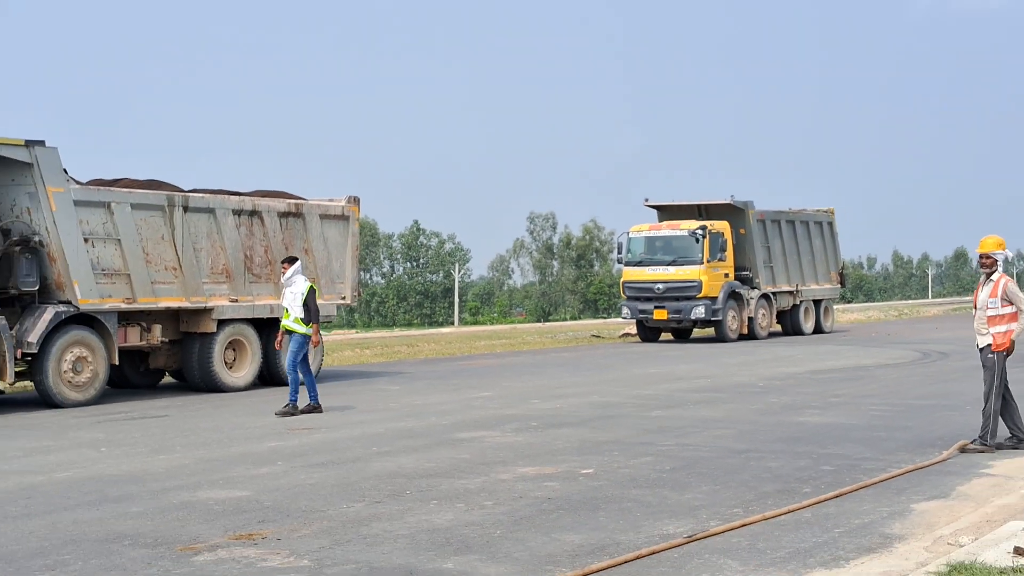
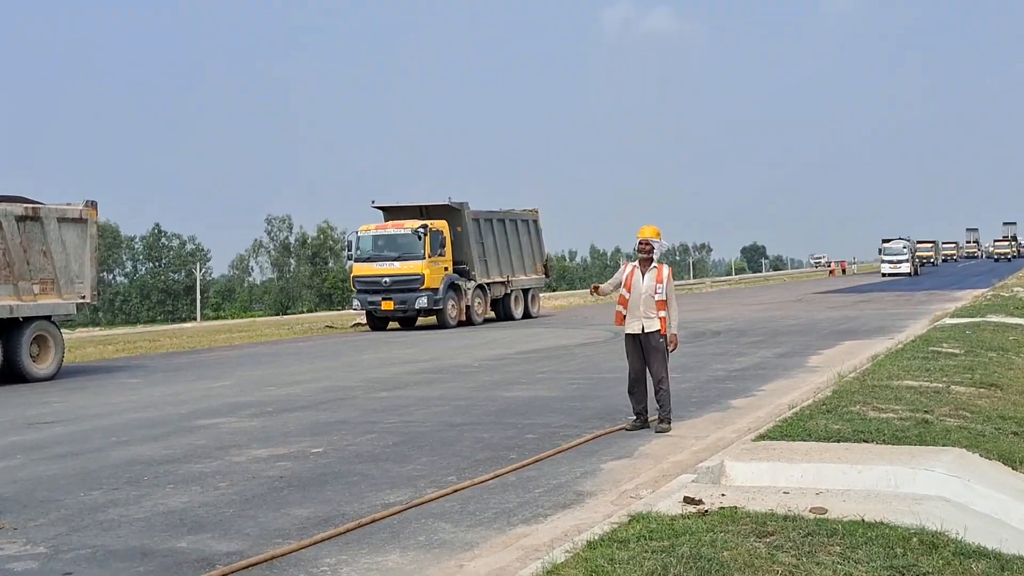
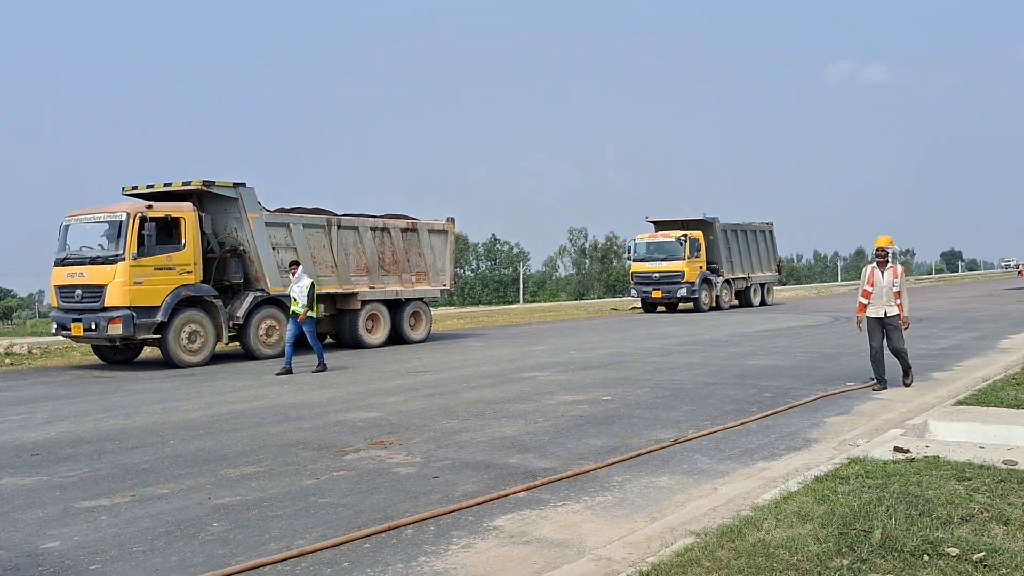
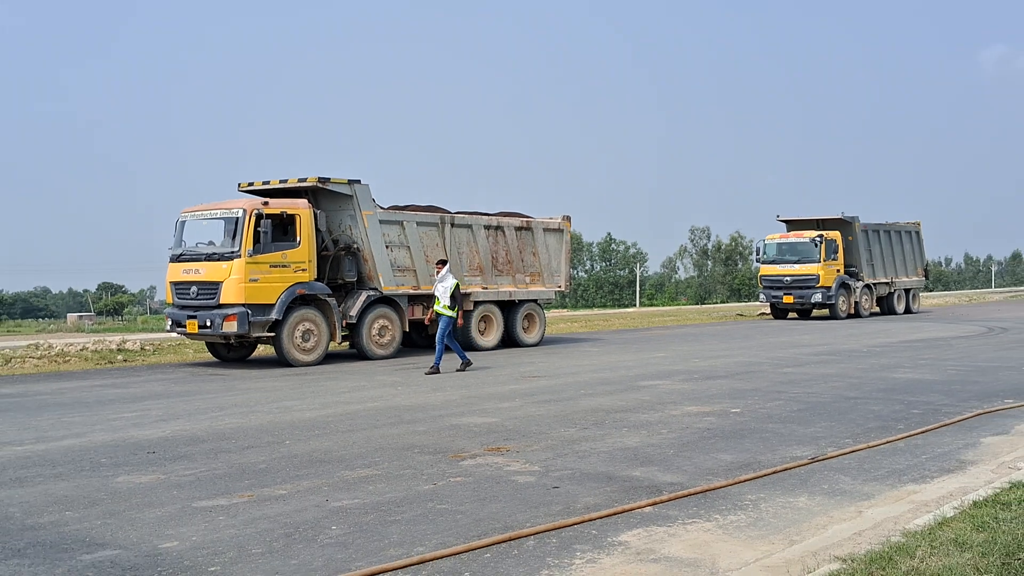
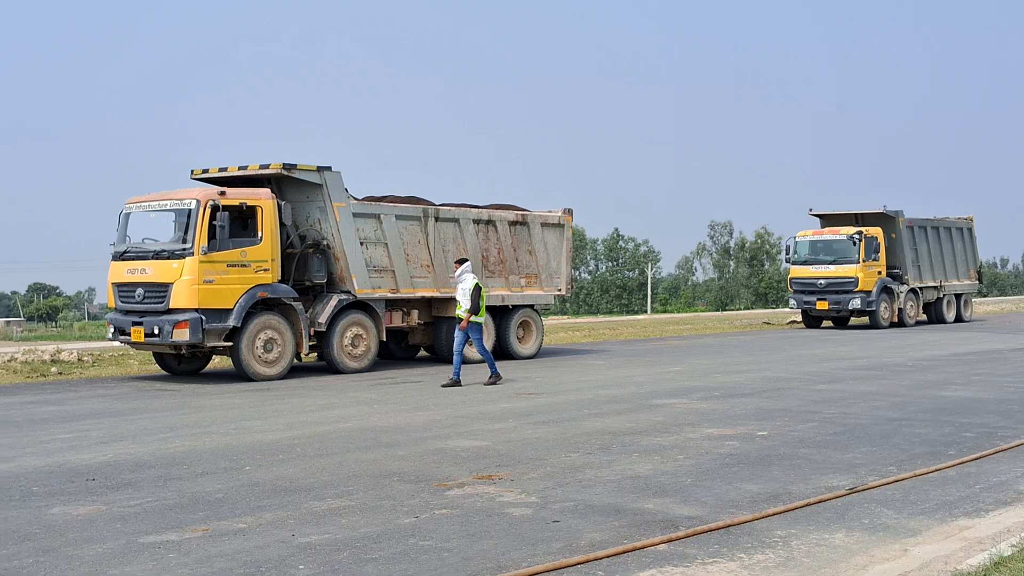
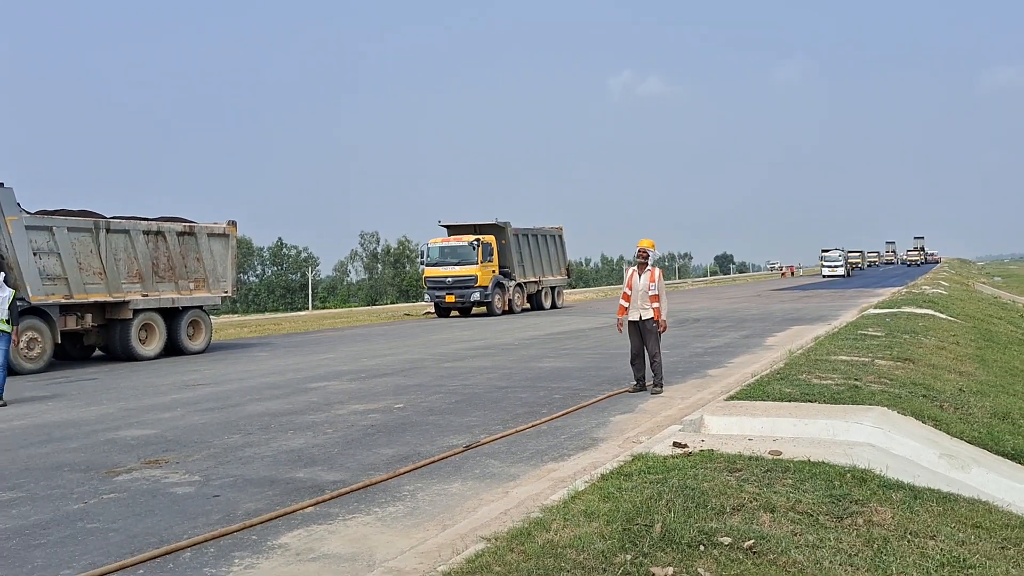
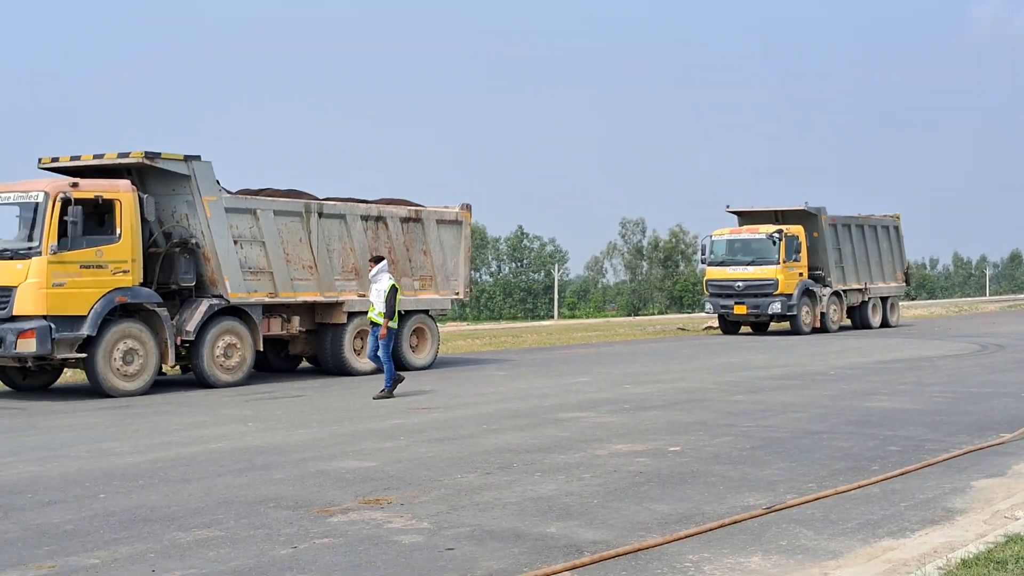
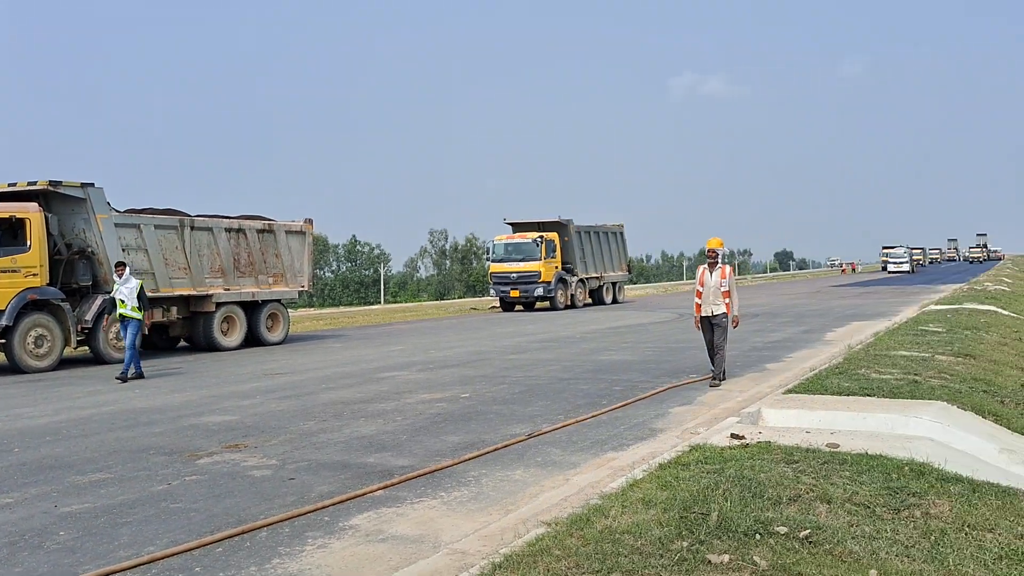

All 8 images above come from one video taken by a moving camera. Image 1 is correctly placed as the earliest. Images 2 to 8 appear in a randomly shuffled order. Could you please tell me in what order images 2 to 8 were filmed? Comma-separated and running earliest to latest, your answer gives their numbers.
7, 5, 4, 3, 8, 6, 2
